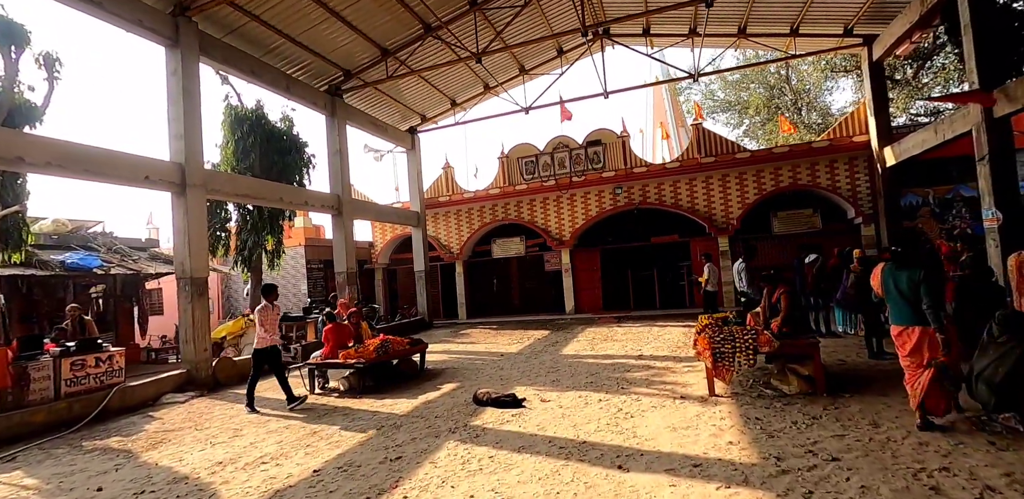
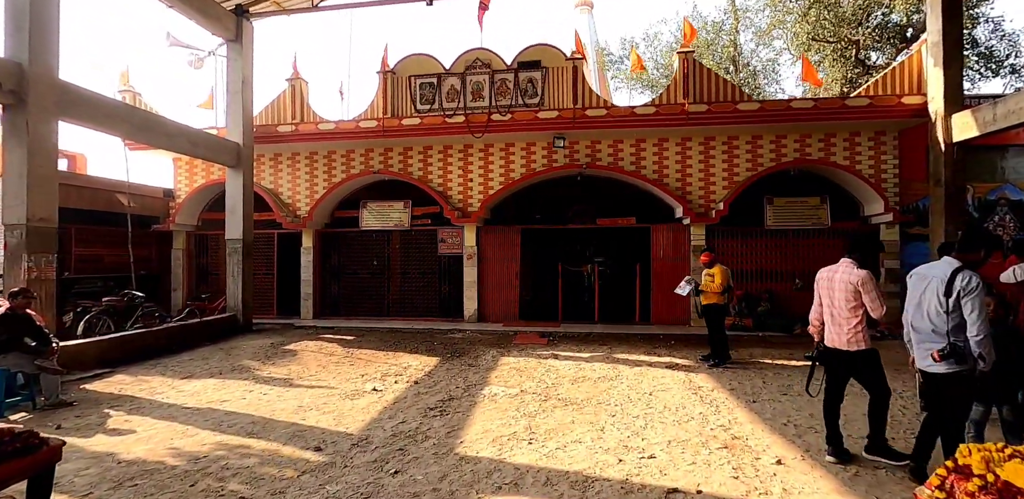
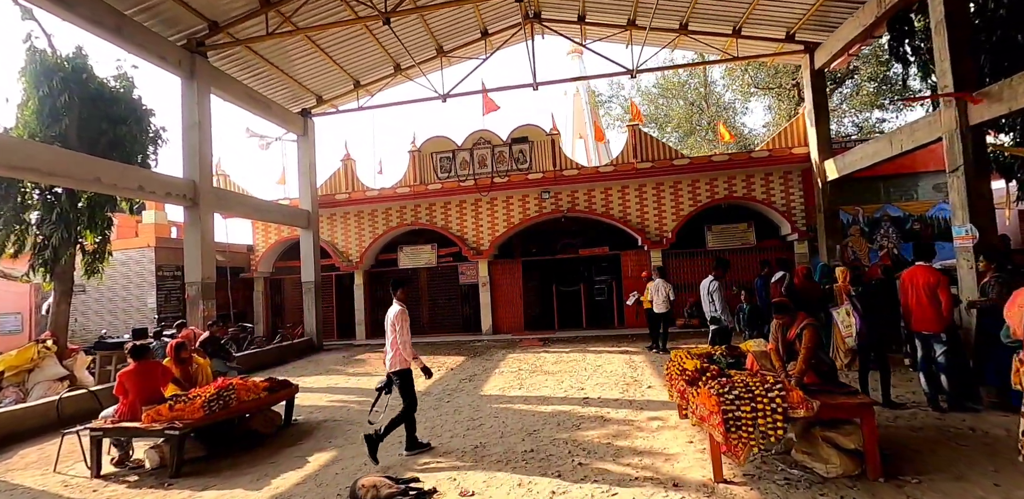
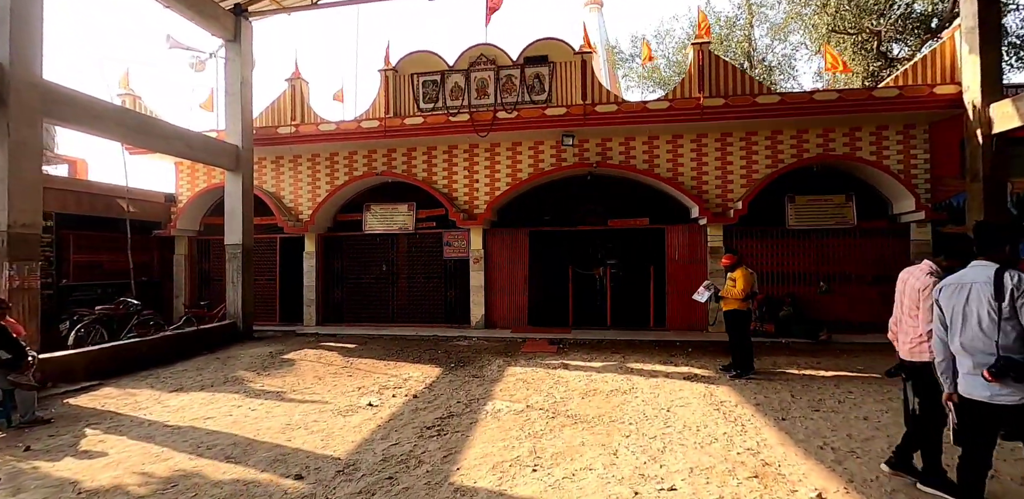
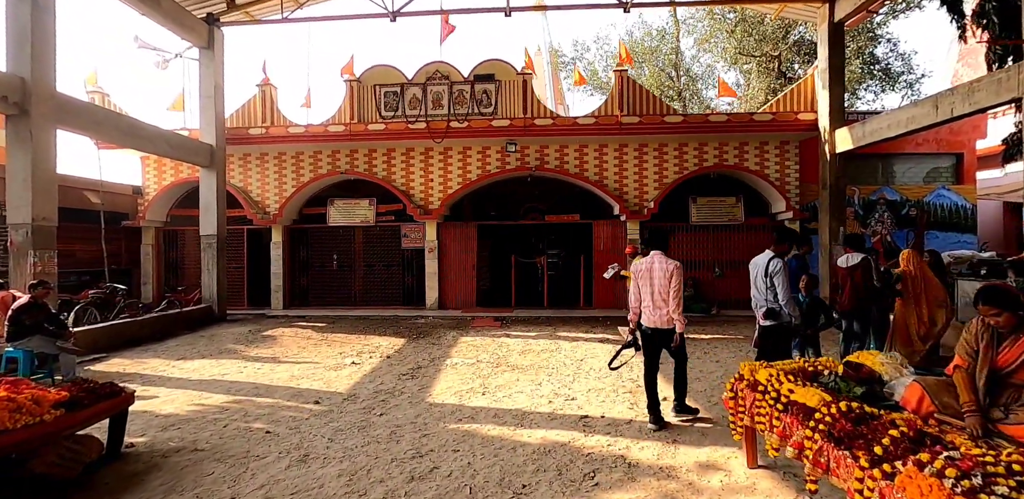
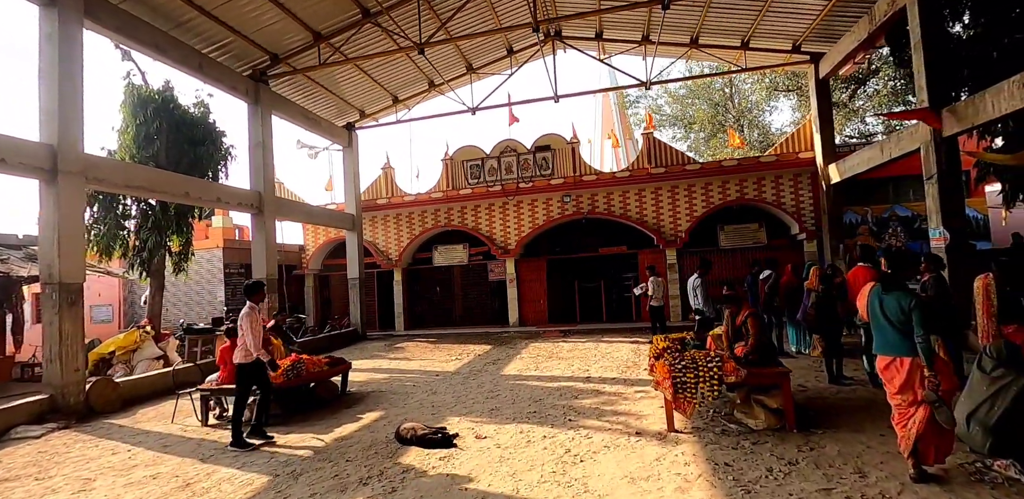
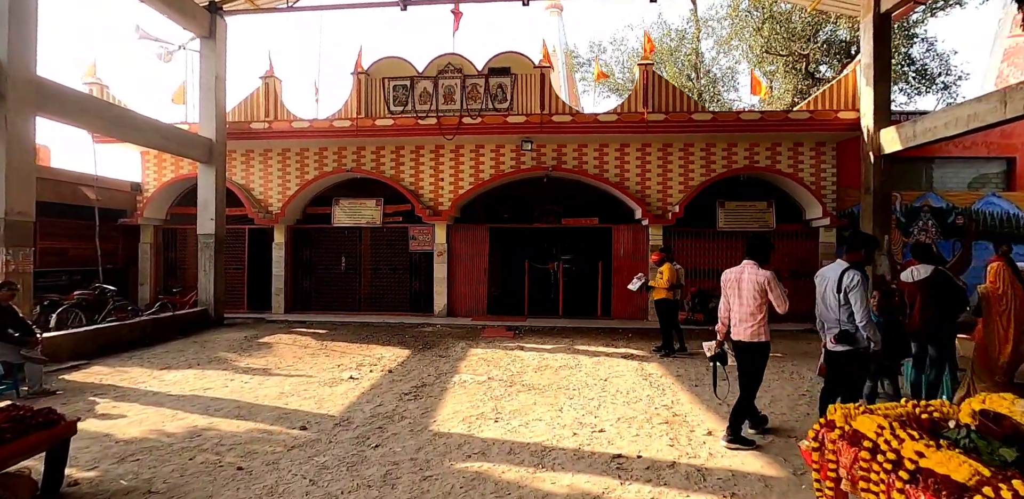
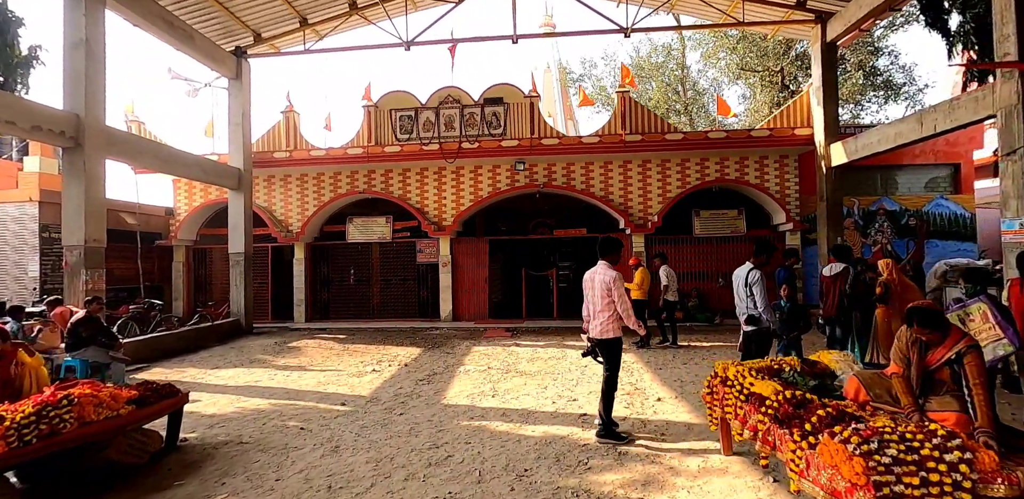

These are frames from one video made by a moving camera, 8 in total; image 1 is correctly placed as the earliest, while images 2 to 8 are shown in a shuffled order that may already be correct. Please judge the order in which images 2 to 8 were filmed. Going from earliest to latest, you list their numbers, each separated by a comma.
6, 3, 8, 5, 7, 2, 4
